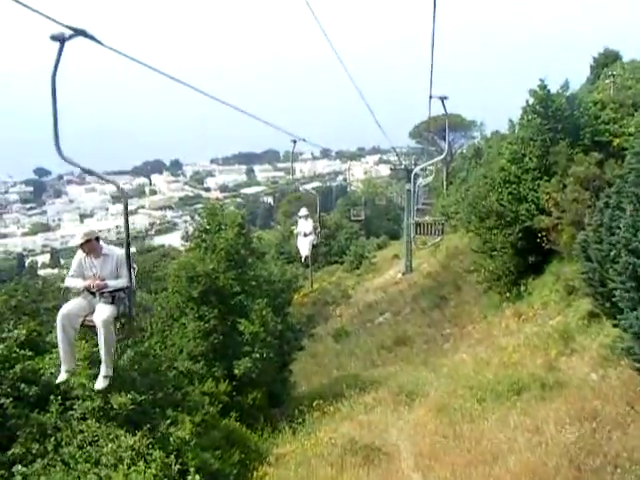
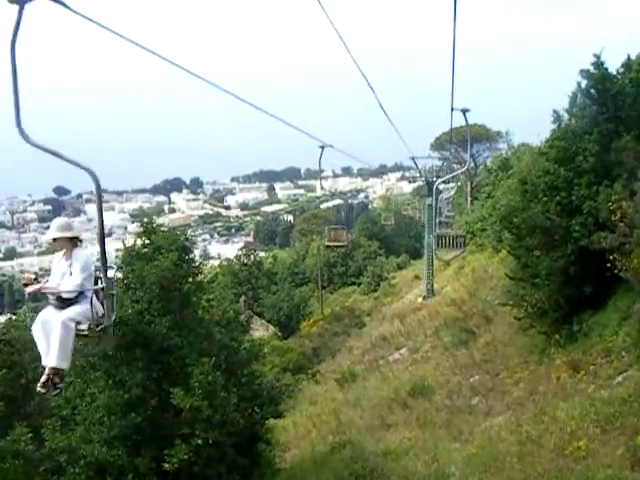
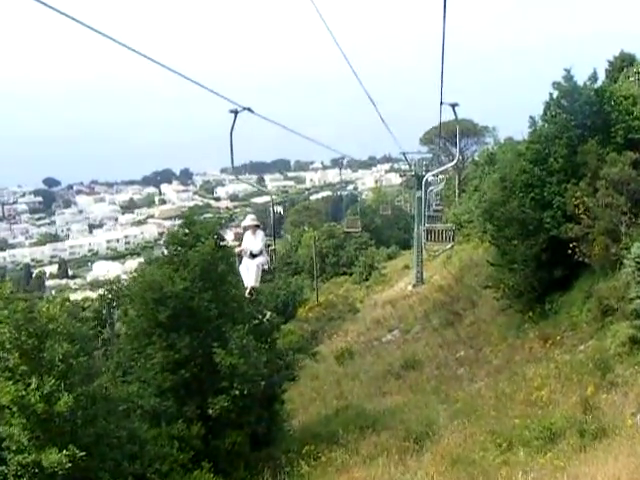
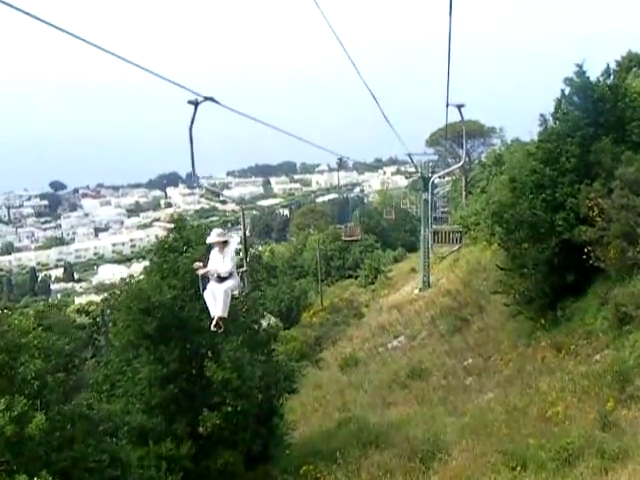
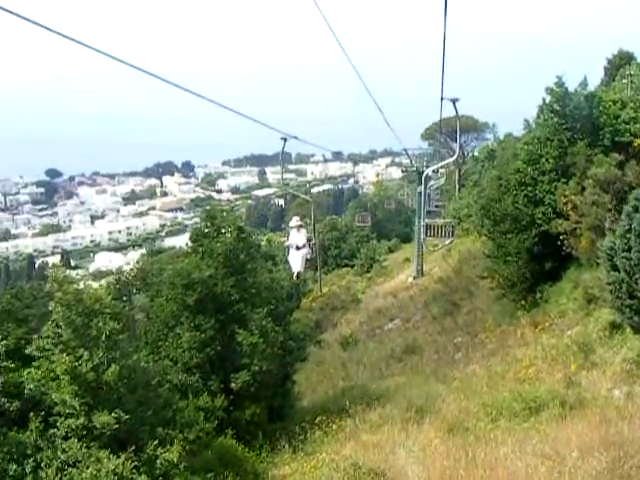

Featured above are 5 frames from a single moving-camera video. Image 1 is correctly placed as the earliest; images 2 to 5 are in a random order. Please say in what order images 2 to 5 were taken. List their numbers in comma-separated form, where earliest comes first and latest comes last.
5, 3, 4, 2
